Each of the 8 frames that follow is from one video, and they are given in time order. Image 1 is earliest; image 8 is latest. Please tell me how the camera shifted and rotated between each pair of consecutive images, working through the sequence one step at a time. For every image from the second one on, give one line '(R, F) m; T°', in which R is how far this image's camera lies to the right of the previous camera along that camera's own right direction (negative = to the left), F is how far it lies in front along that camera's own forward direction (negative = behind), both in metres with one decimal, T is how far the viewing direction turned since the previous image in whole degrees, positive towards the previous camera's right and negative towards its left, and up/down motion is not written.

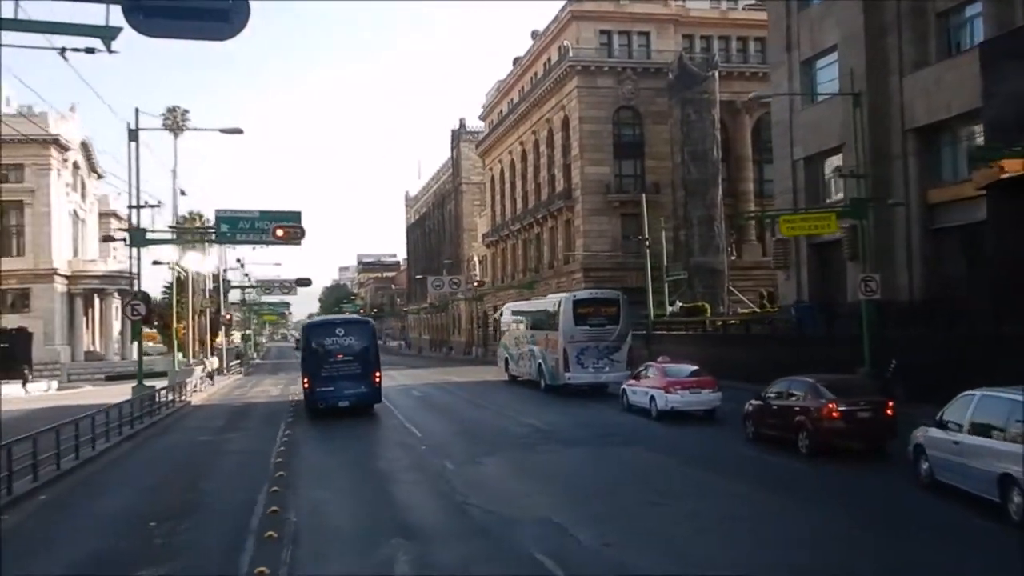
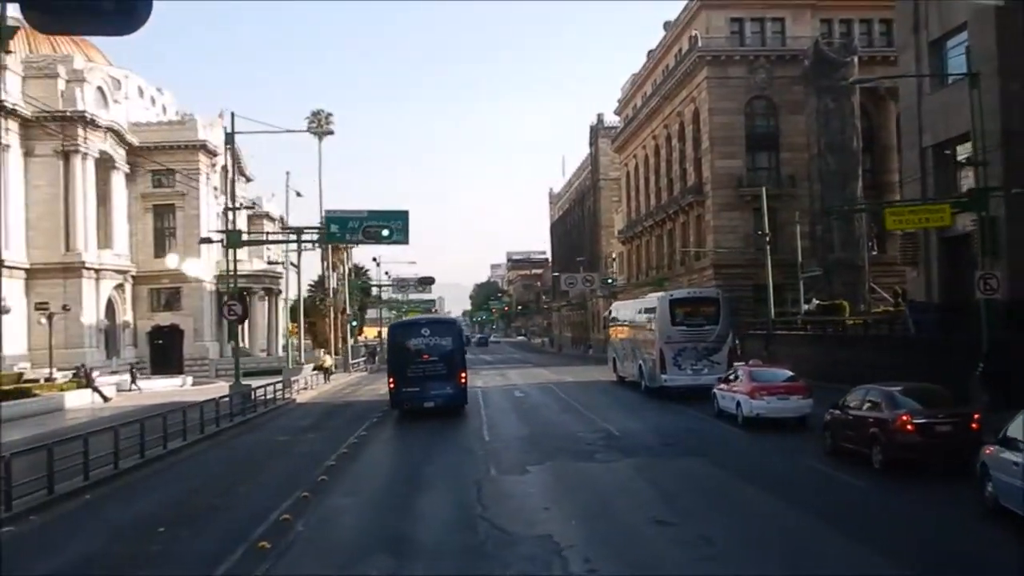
(+2.1, +1.0) m; -9°
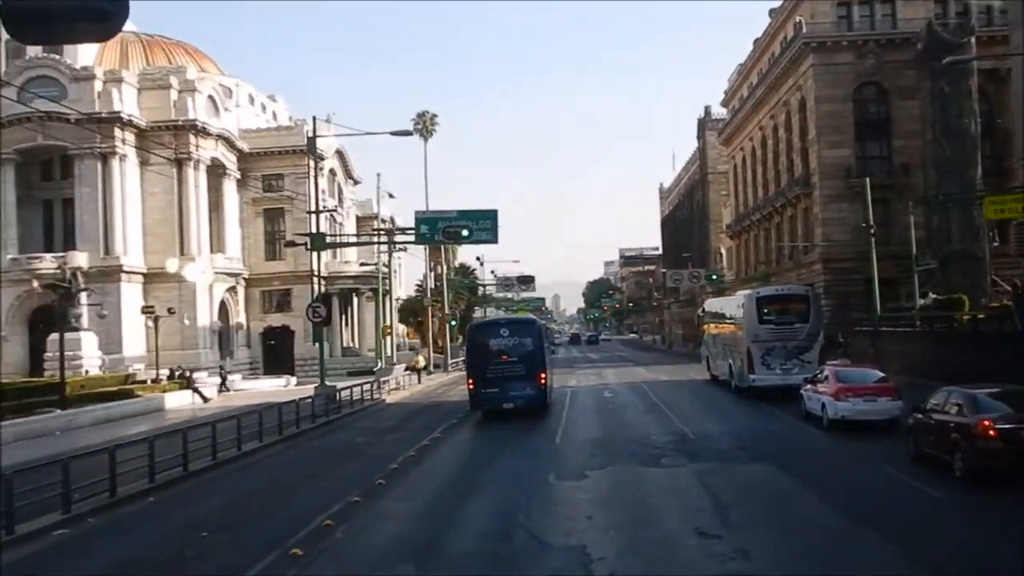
(+1.1, +0.5) m; -6°
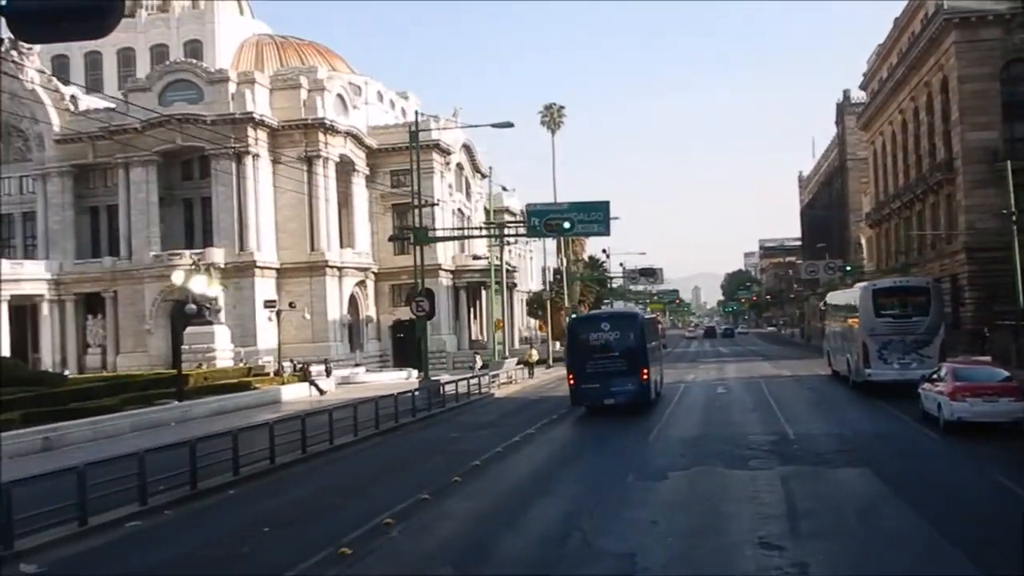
(+1.1, +0.6) m; -8°
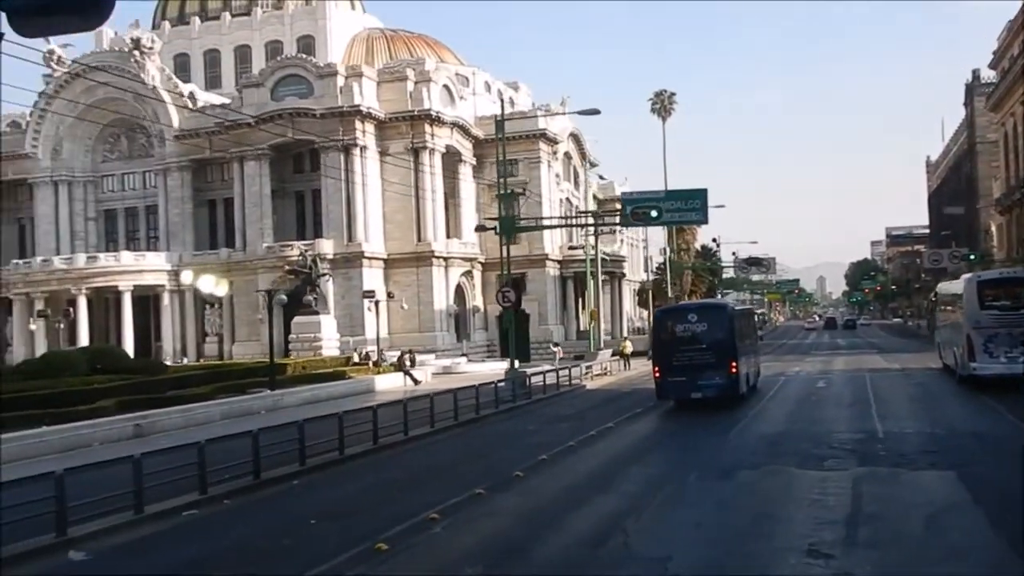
(+1.0, +0.5) m; -7°
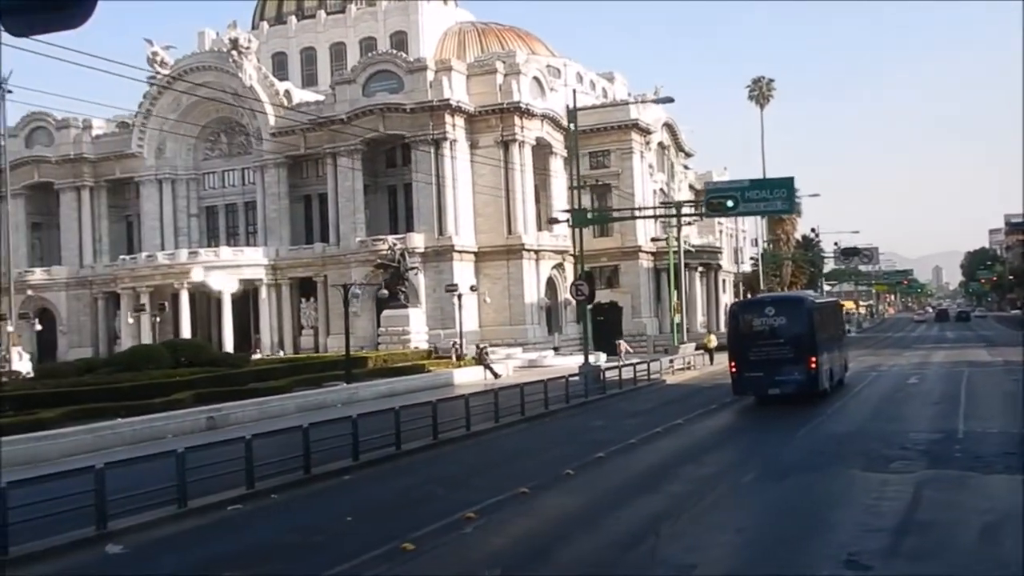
(+1.0, +0.5) m; -6°
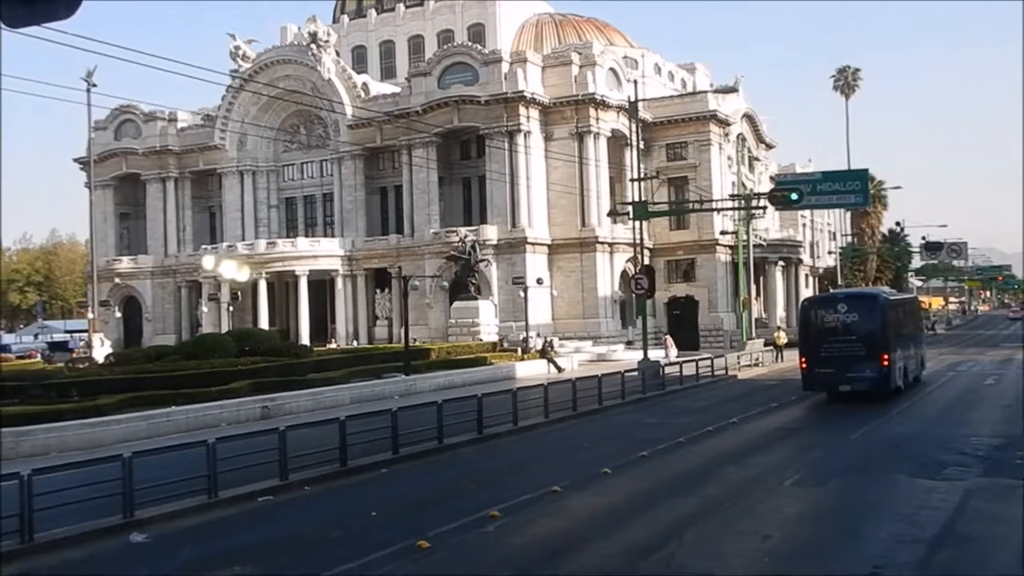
(+0.8, +0.4) m; -5°
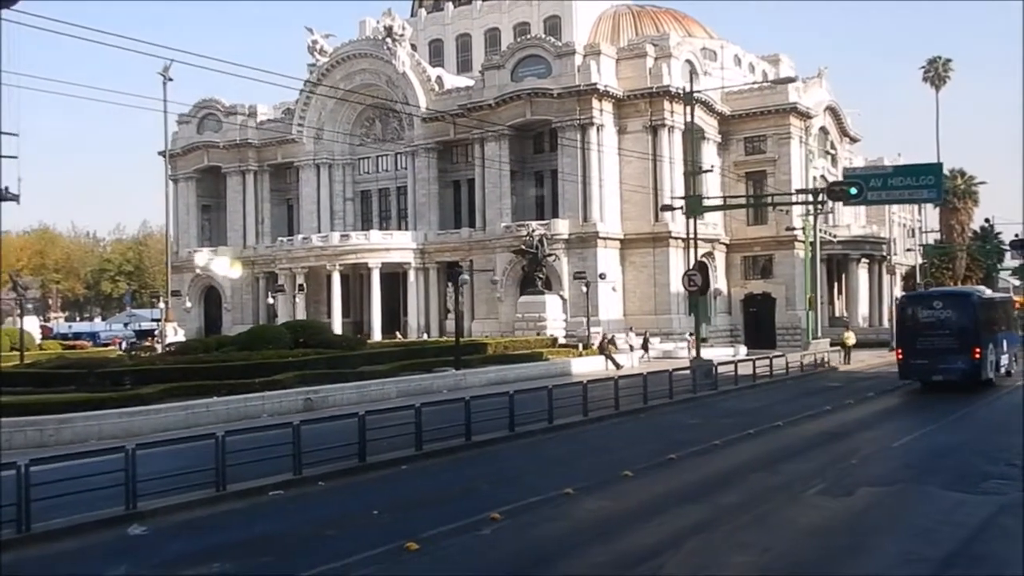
(+1.1, +0.5) m; -5°
